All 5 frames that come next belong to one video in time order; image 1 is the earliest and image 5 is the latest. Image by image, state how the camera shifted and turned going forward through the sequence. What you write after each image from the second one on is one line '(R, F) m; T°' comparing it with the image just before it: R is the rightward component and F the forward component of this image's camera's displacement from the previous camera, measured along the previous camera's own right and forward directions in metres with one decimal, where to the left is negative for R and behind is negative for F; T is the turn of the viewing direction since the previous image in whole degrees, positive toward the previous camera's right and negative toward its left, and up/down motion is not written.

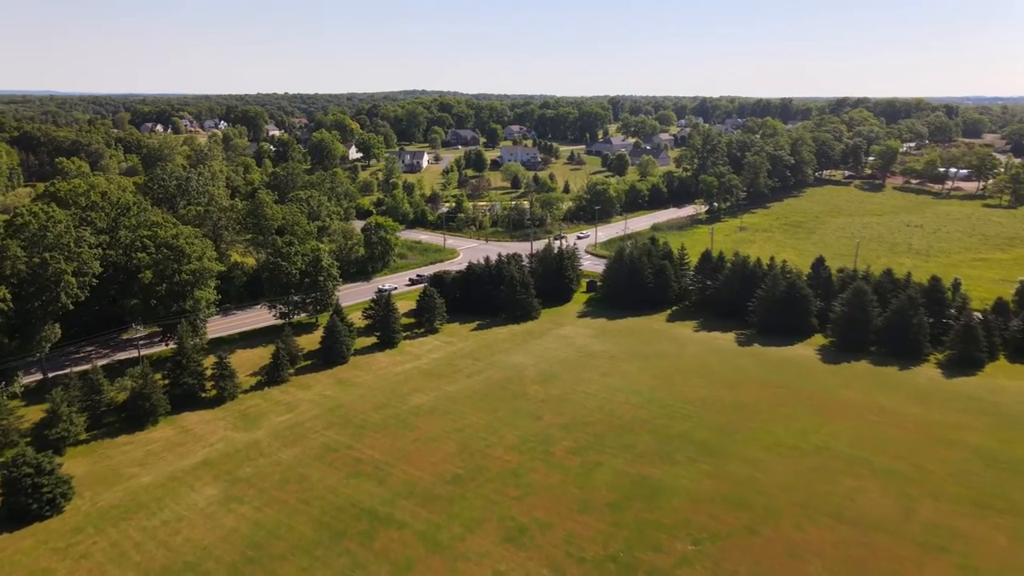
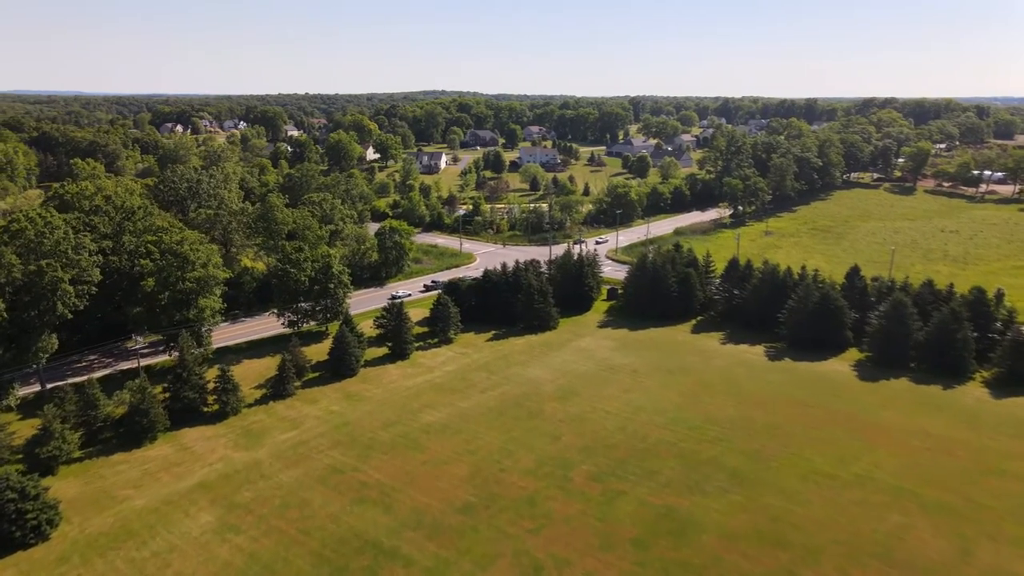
(+0.1, +2.0) m; -1°
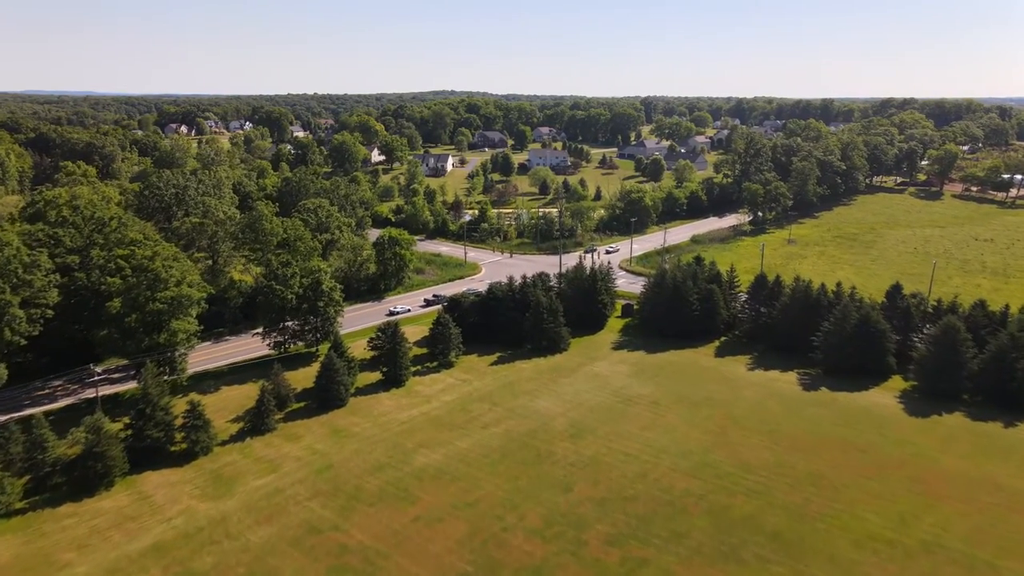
(+0.1, +3.9) m; -1°
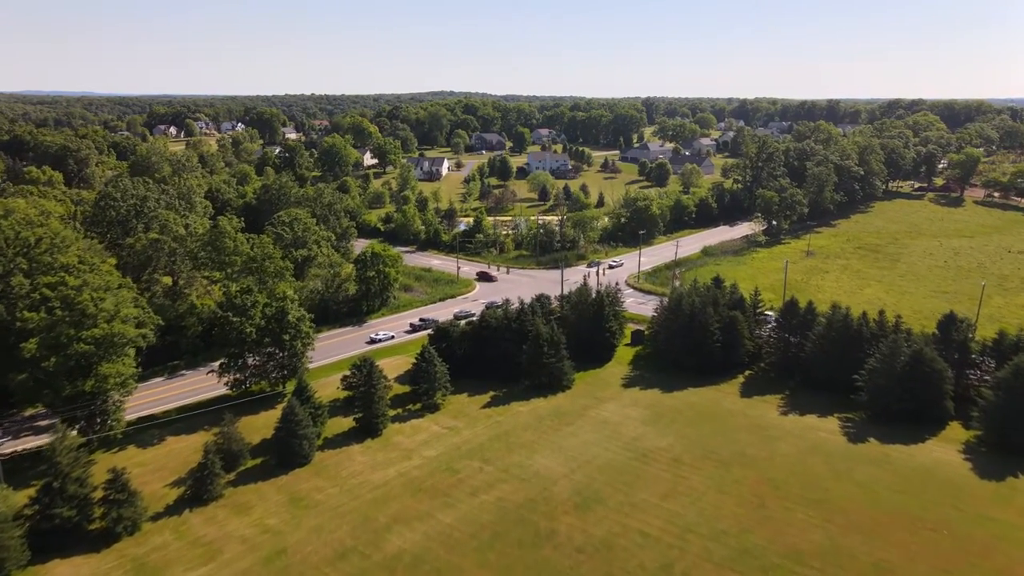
(+0.2, +5.5) m; 0°
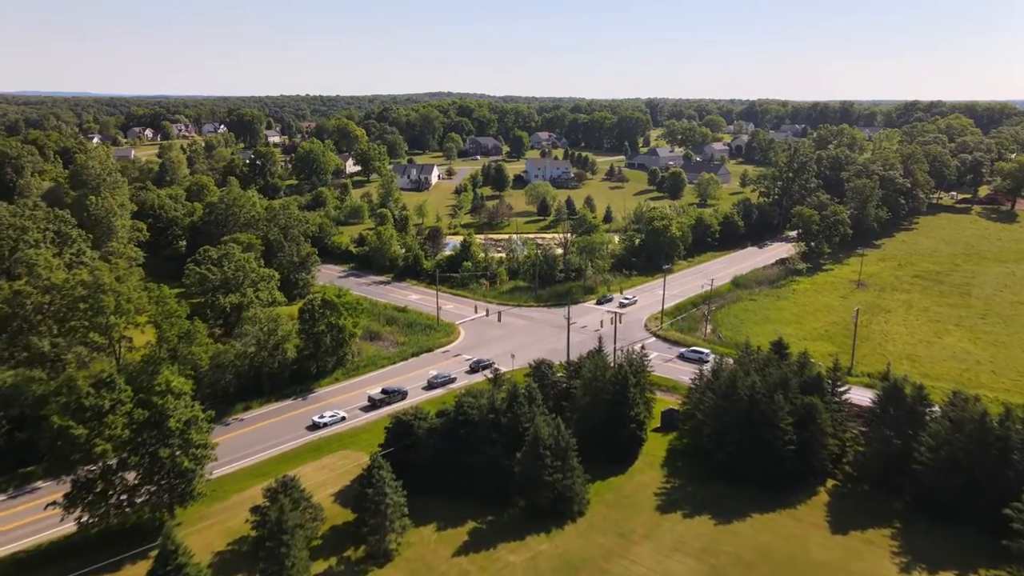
(+0.4, +11.3) m; 0°
